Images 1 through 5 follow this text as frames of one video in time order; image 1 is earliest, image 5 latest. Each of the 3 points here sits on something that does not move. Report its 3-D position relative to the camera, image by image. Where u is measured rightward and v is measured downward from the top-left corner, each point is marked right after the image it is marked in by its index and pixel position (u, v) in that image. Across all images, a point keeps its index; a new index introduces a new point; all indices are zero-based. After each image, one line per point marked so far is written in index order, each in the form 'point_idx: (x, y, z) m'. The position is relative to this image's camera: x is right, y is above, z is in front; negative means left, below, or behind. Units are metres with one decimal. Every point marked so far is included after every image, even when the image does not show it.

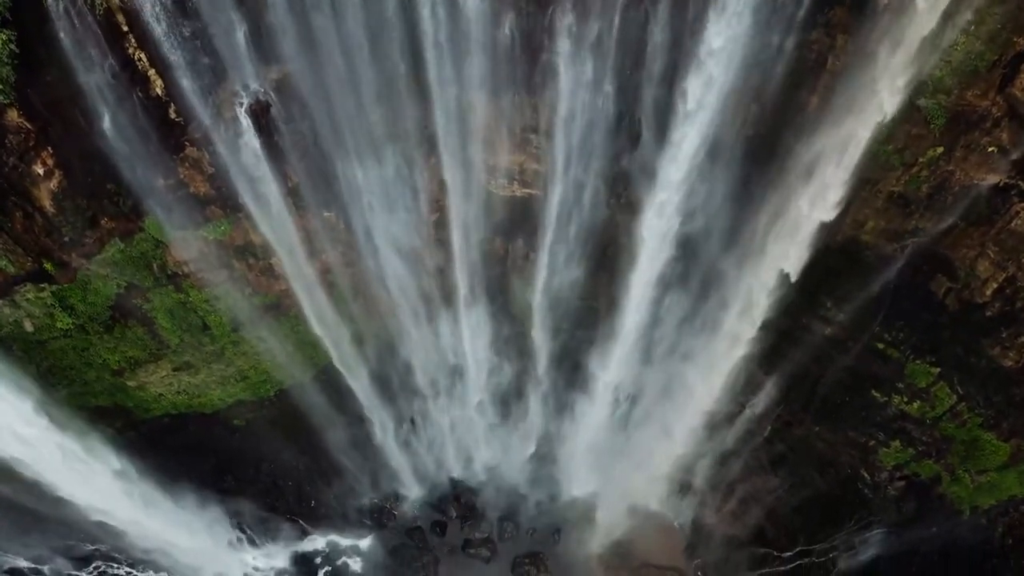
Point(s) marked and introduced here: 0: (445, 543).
0: (-1.2, -4.7, +12.6) m
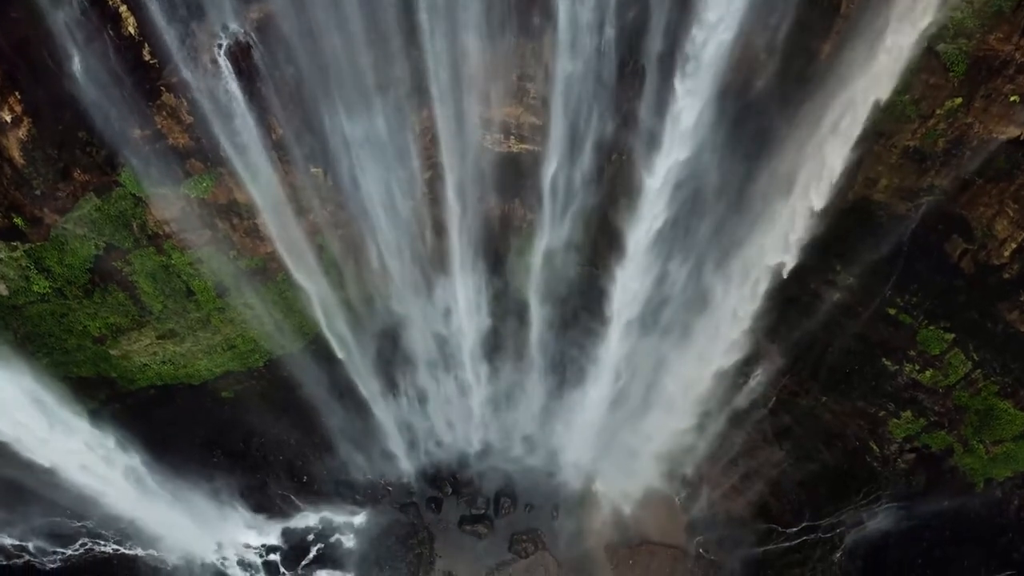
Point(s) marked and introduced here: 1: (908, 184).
0: (-1.3, -4.1, +12.3) m
1: (+5.1, +1.3, +8.9) m
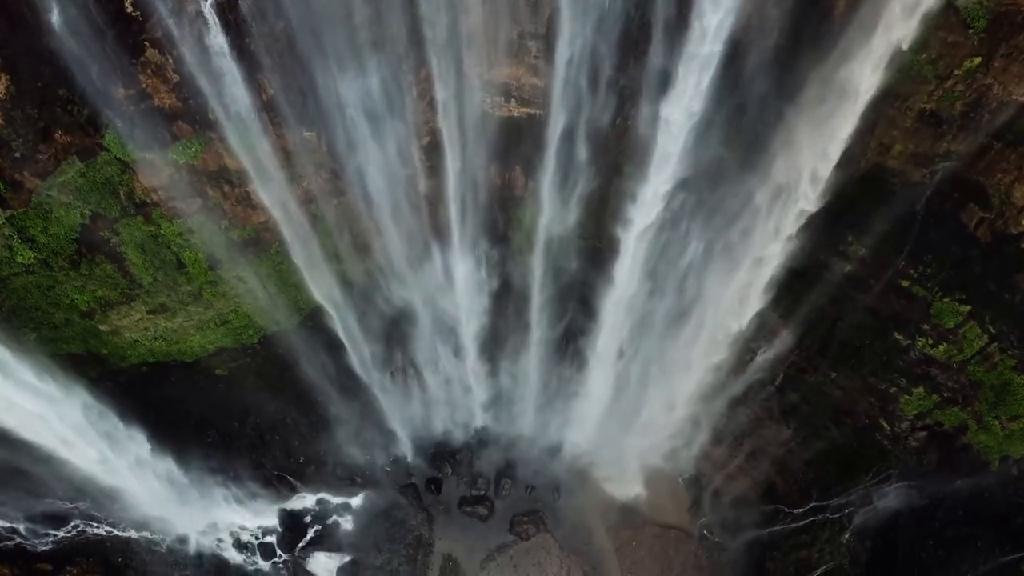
0: (-1.2, -3.7, +12.0) m
1: (+5.1, +1.7, +8.6) m
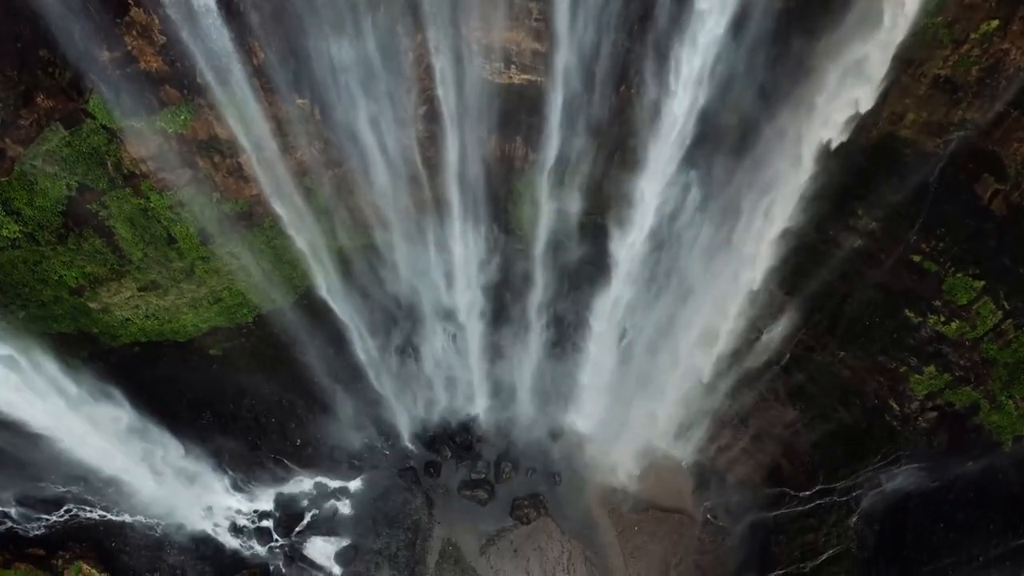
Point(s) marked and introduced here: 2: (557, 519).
0: (-1.2, -3.3, +11.8) m
1: (+5.1, +2.1, +8.3) m
2: (+0.8, -3.9, +11.7) m
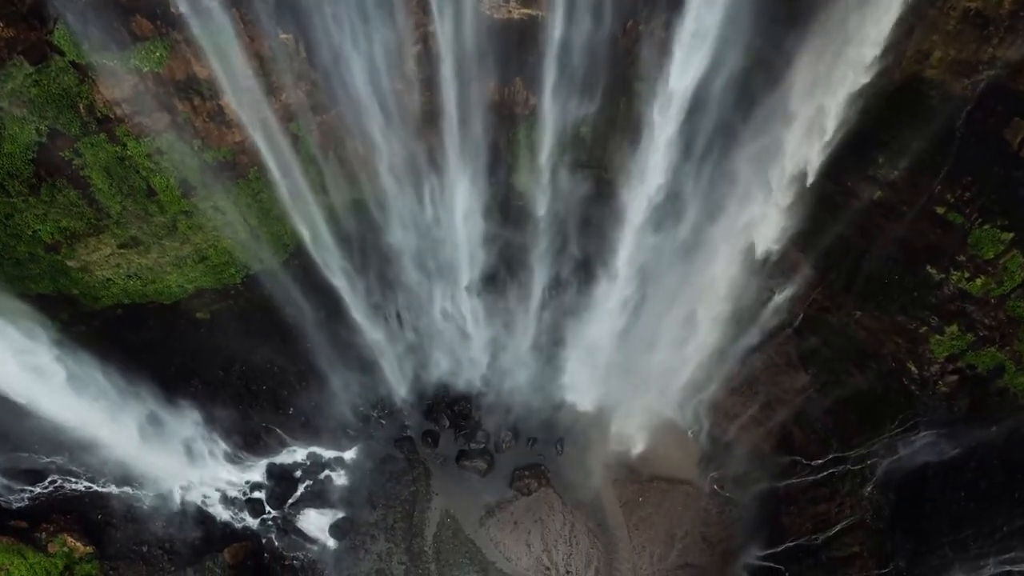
0: (-1.2, -2.7, +11.3) m
1: (+5.1, +2.7, +7.7) m
2: (+0.8, -3.3, +11.3) m
